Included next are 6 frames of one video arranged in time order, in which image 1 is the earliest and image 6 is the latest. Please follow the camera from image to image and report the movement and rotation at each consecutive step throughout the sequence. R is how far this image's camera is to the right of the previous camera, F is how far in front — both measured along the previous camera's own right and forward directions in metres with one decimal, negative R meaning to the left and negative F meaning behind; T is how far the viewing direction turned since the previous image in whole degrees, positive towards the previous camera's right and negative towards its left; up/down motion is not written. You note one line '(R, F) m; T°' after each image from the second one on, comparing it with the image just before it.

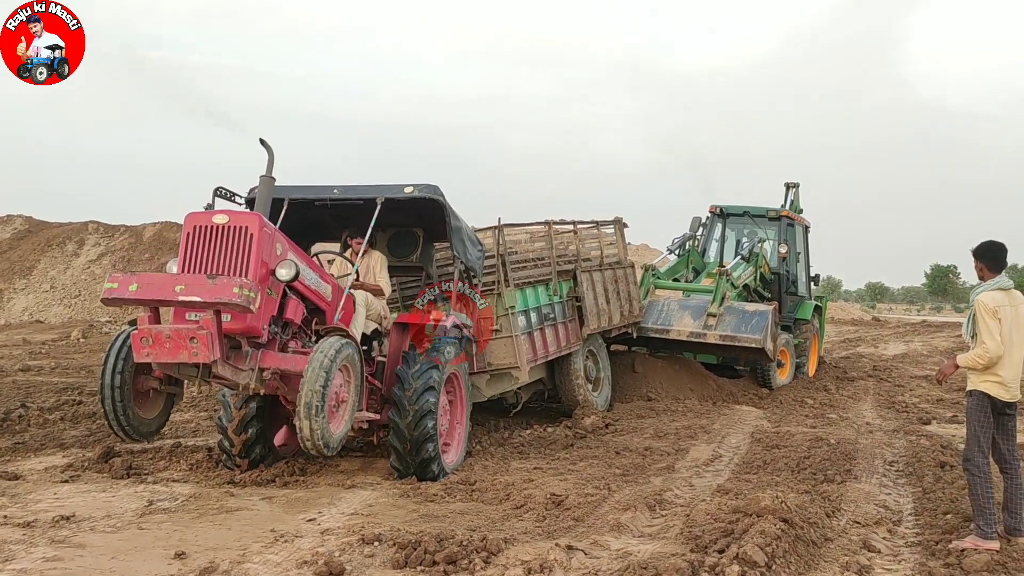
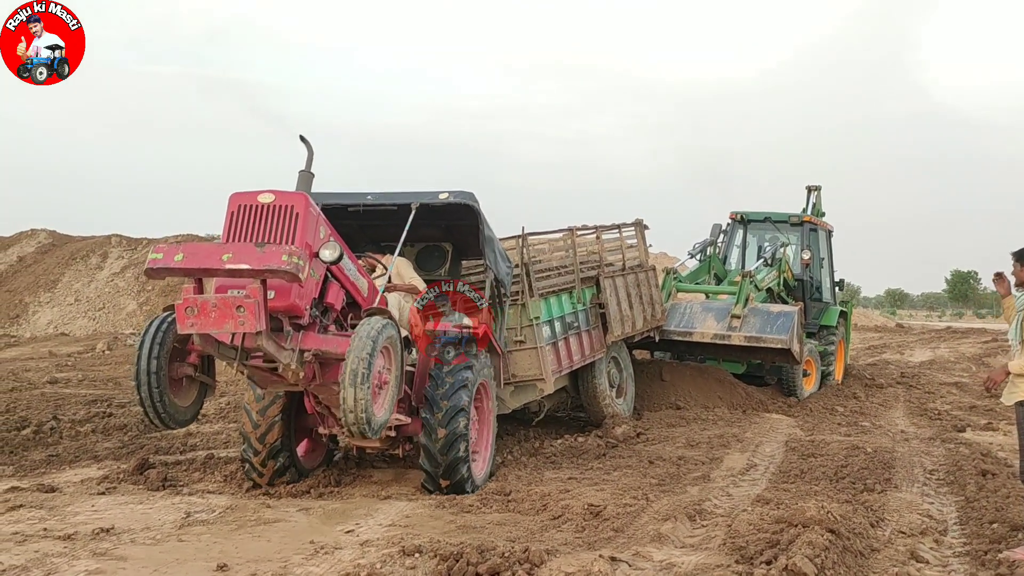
(-0.1, 0.0) m; -1°
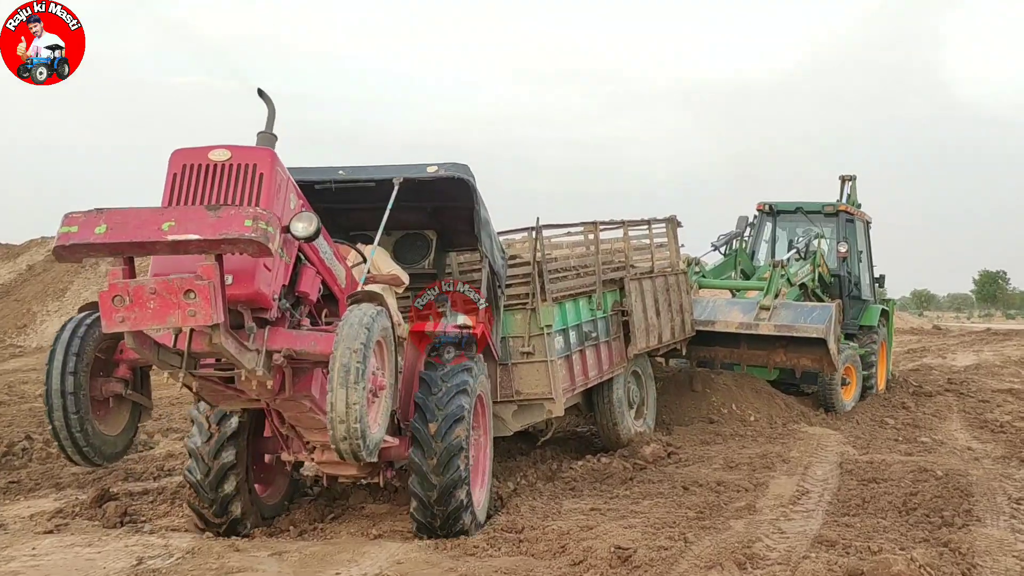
(+0.1, +0.8) m; -1°
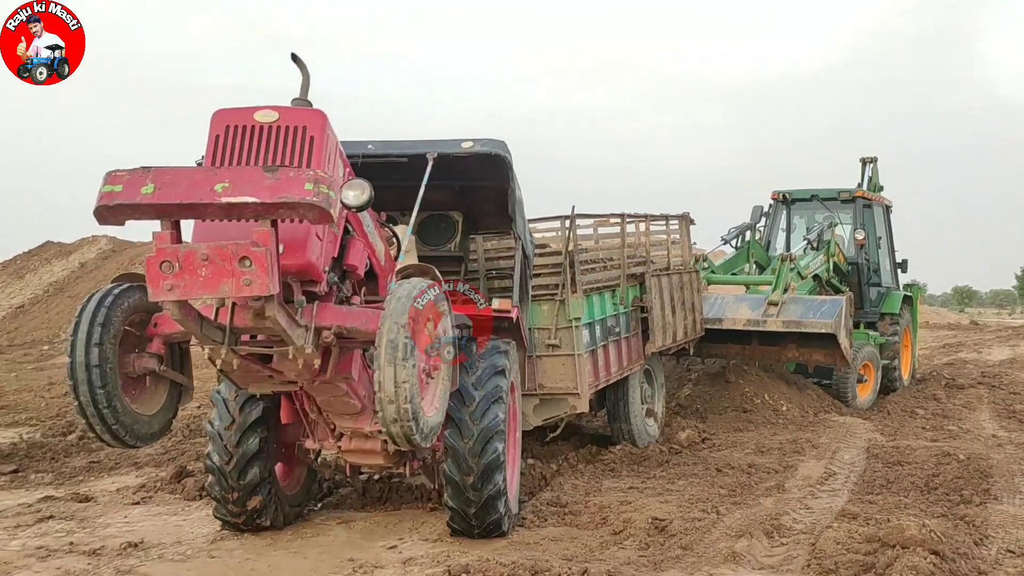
(-0.1, -0.4) m; -2°
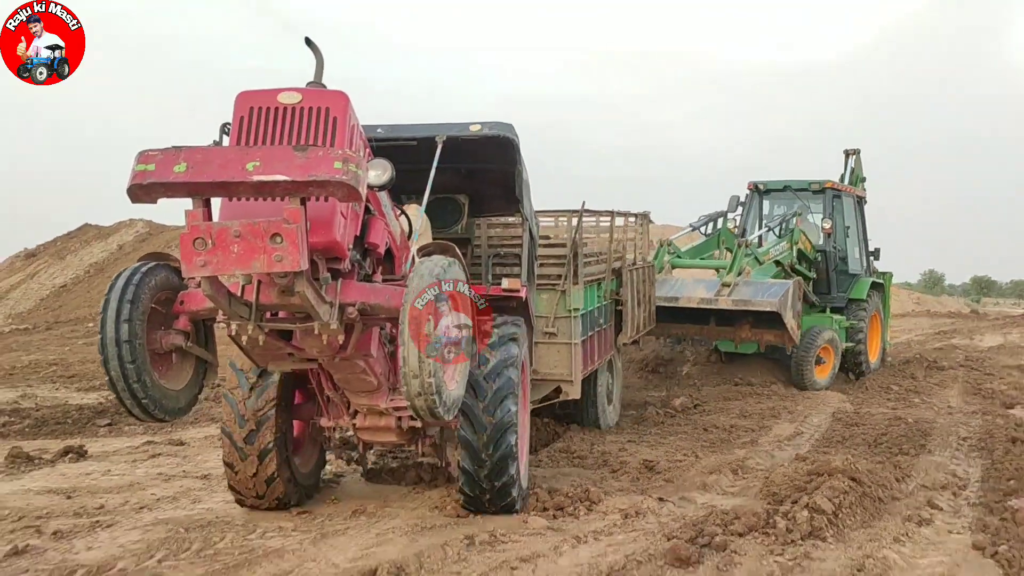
(0.0, -1.1) m; -1°
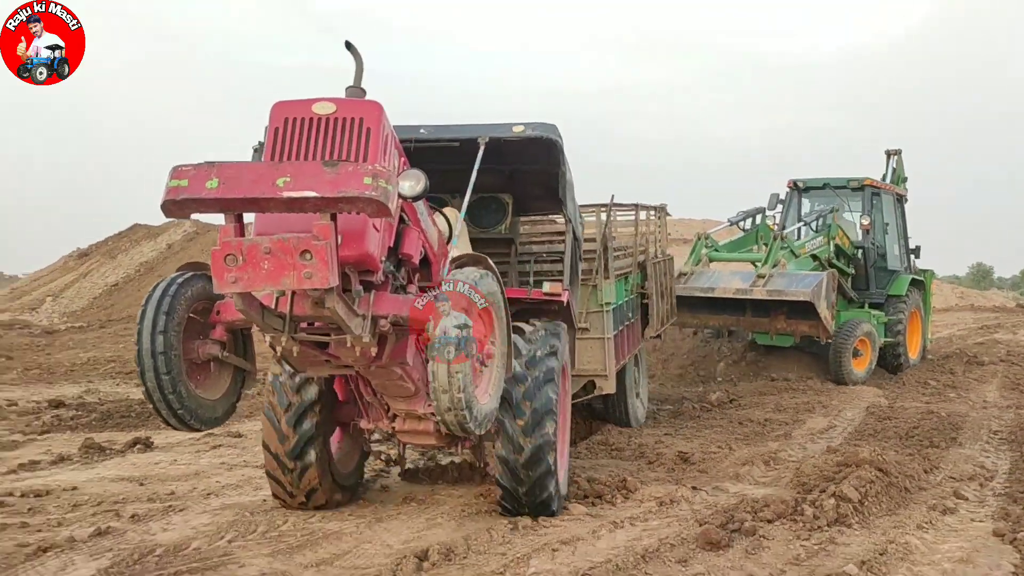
(0.0, -0.3) m; -3°
